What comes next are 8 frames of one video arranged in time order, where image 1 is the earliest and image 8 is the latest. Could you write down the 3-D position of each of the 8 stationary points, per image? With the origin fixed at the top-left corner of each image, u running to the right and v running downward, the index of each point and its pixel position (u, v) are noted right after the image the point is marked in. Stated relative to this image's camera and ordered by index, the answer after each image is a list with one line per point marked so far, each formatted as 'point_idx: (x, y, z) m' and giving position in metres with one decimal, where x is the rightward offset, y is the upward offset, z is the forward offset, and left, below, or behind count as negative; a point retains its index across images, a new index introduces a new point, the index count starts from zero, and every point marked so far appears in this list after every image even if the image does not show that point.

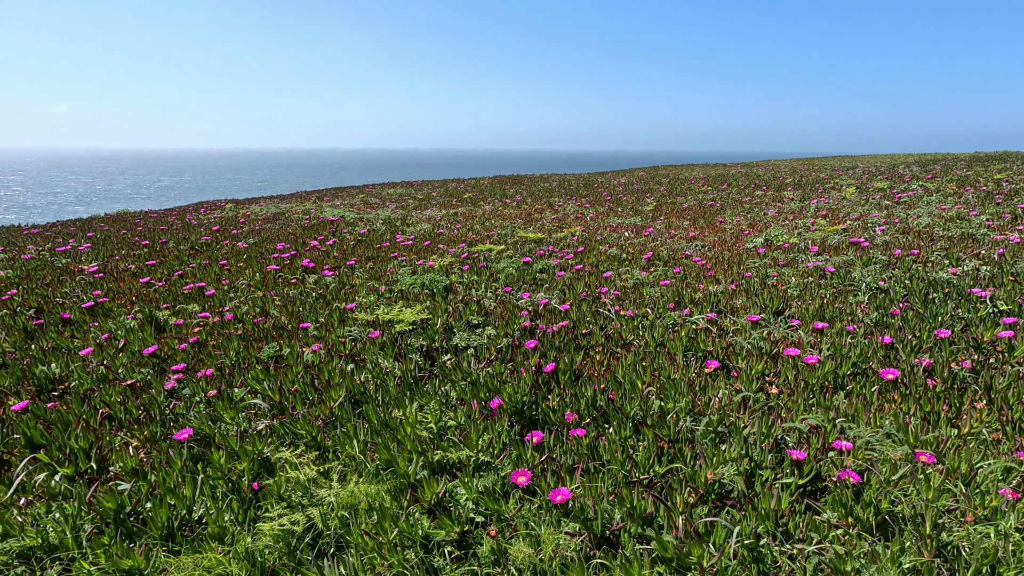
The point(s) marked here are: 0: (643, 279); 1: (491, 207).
0: (+1.3, +0.1, +5.2) m
1: (-0.4, +1.9, +12.0) m
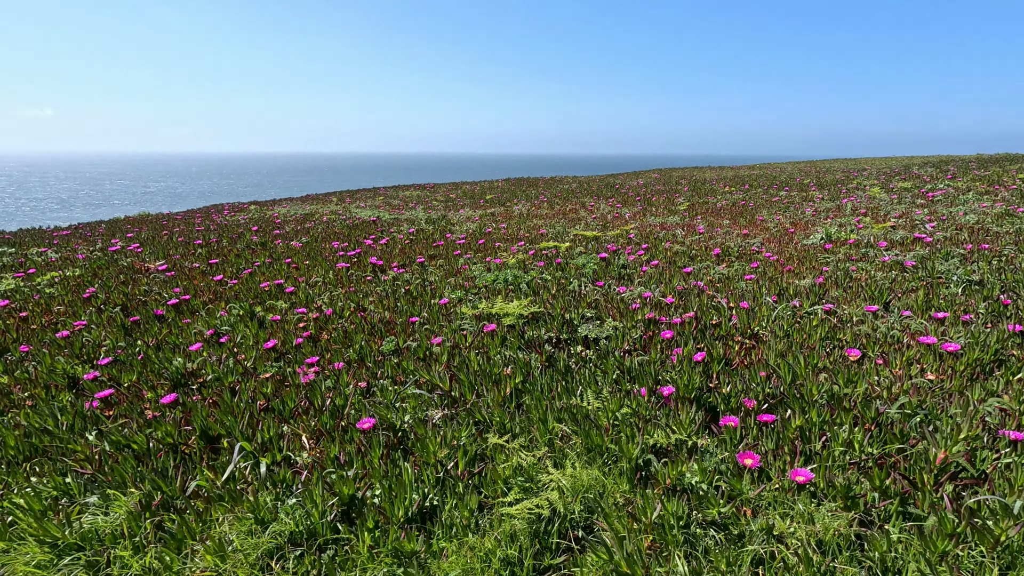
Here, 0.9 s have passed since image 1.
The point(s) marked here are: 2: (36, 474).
0: (+2.1, +0.1, +5.2) m
1: (+0.4, +1.9, +12.0) m
2: (-2.0, -0.8, +2.3) m
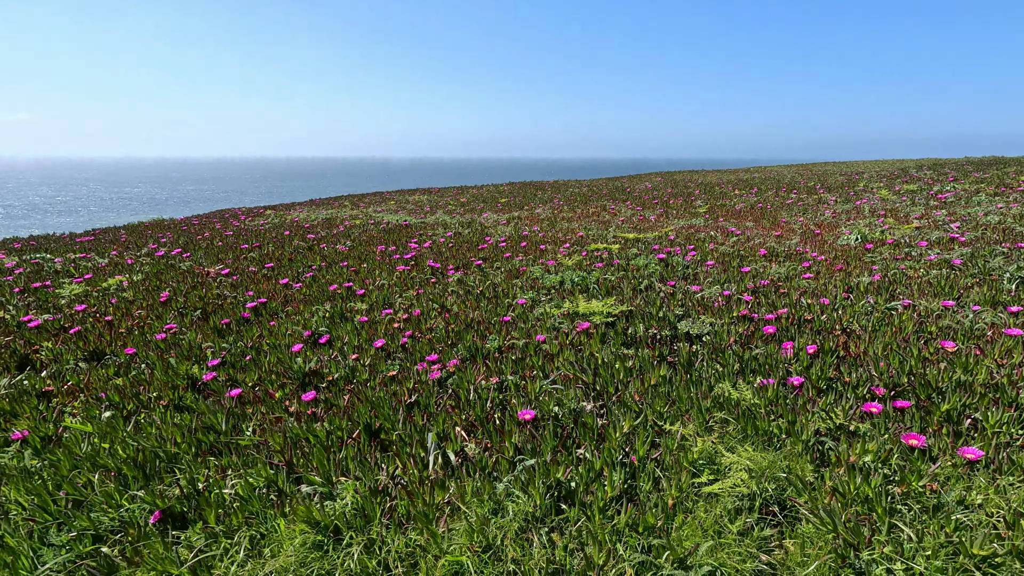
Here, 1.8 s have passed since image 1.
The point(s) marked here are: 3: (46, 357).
0: (+2.8, +0.2, +5.4) m
1: (+0.8, +1.8, +12.2) m
2: (-1.2, -0.8, +2.4) m
3: (-3.4, -0.5, +4.0) m
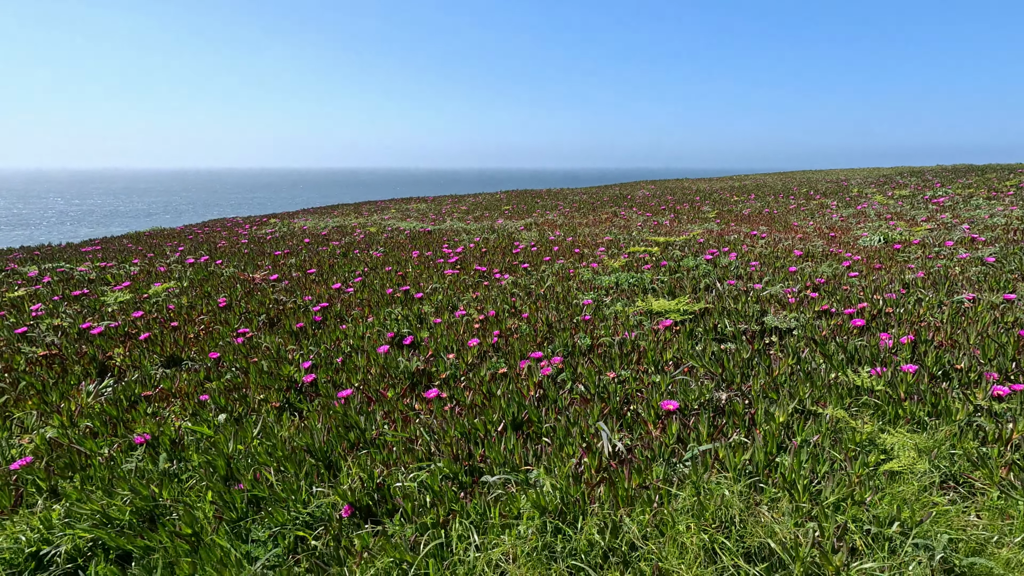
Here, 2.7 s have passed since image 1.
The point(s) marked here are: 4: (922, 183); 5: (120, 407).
0: (+3.4, +0.2, +5.6) m
1: (+1.1, +1.7, +12.3) m
2: (-0.5, -0.8, +2.4) m
3: (-2.8, -0.5, +3.9) m
4: (+12.1, +3.1, +15.8) m
5: (-2.3, -0.7, +3.2) m
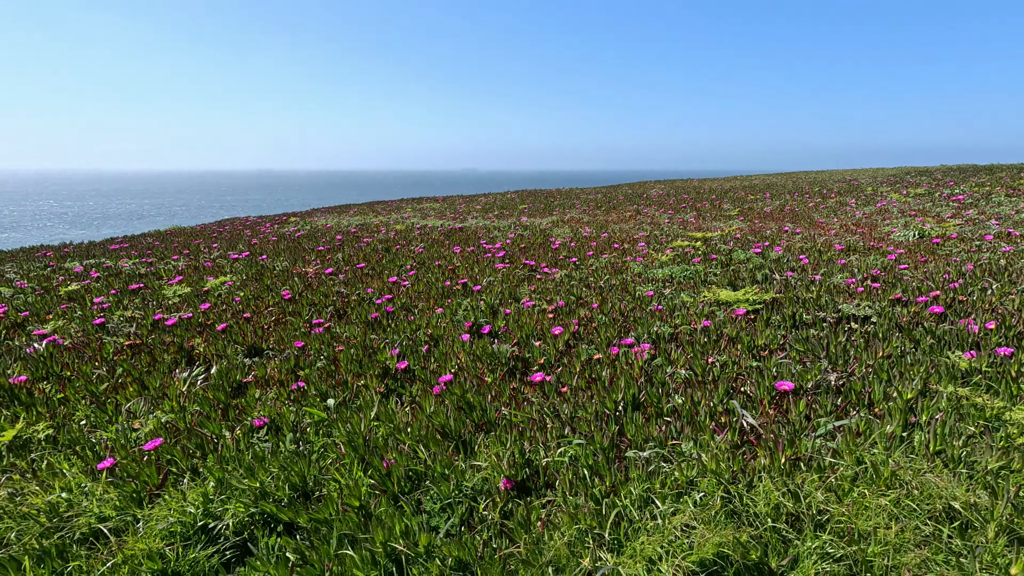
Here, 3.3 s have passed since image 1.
0: (+3.9, +0.3, +5.7) m
1: (+1.6, +1.7, +12.4) m
2: (+0.1, -0.7, +2.4) m
3: (-2.2, -0.5, +3.9) m
4: (+12.6, +3.2, +16.0) m
5: (-1.7, -0.7, +3.2) m
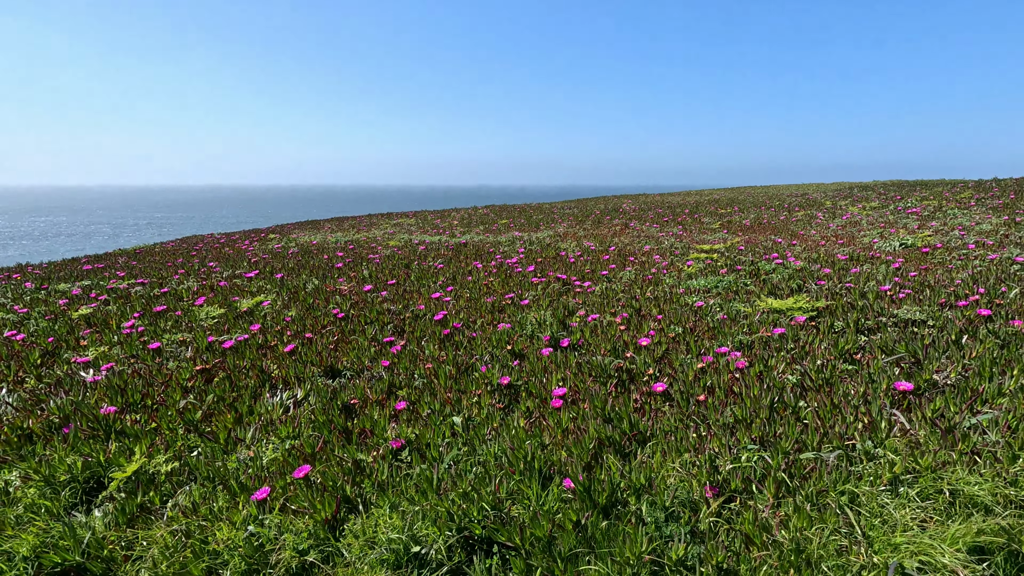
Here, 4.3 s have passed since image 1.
0: (+4.4, +0.2, +6.1) m
1: (+1.4, +1.4, +12.6) m
2: (+0.9, -0.7, +2.5) m
3: (-1.5, -0.6, +3.7) m
4: (+12.0, +3.0, +17.3) m
5: (-1.0, -0.8, +3.1) m
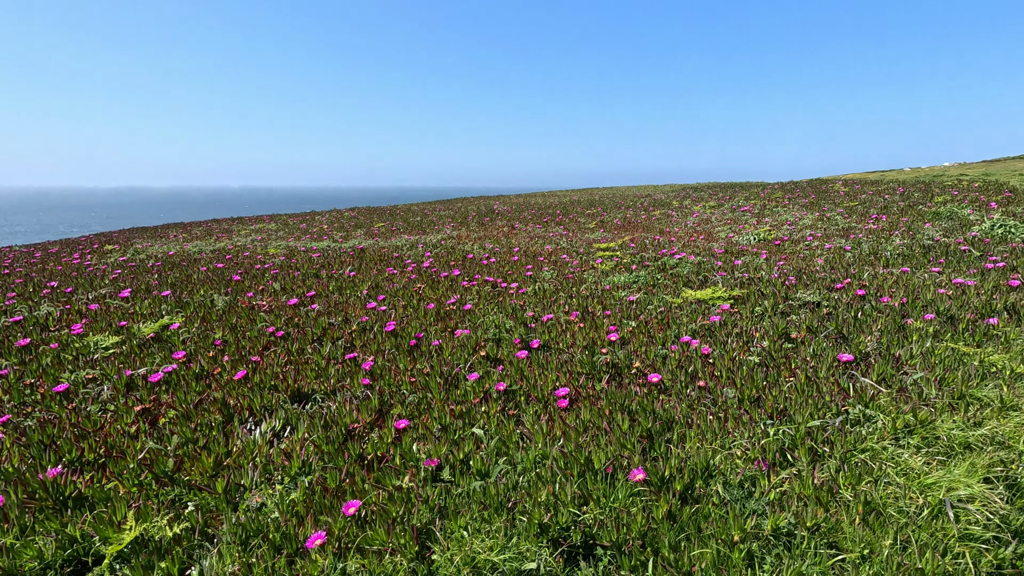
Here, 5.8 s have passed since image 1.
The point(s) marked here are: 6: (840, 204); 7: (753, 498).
0: (+3.4, +0.4, +7.2) m
1: (-1.3, +1.4, +12.6) m
2: (+1.1, -0.7, +2.7) m
3: (-1.5, -0.7, +3.3) m
4: (+7.6, +3.4, +20.0) m
5: (-0.9, -0.8, +2.8) m
6: (+8.5, +2.2, +13.9) m
7: (+1.0, -0.9, +2.2) m
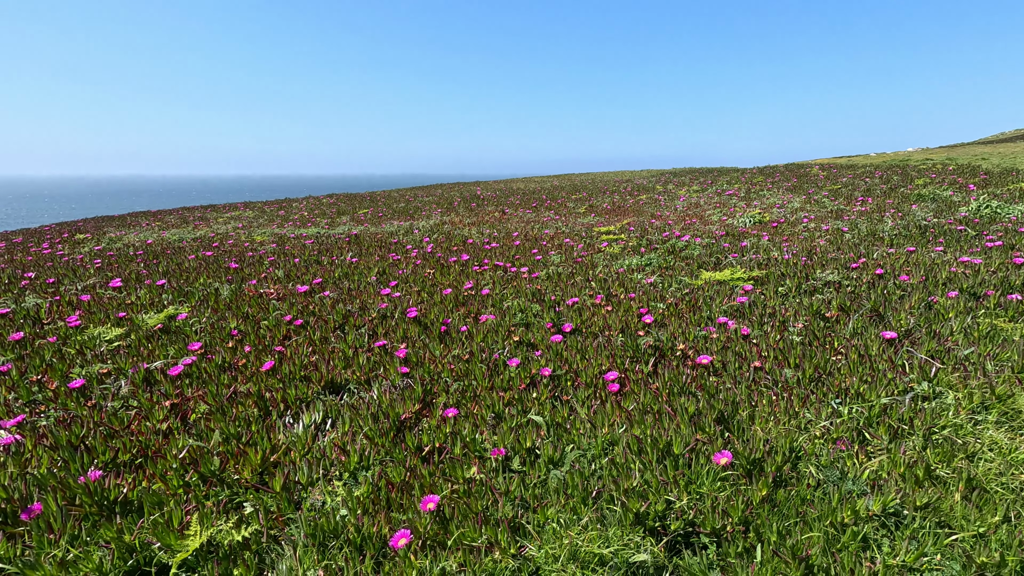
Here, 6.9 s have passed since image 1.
0: (+3.5, +0.6, +7.2) m
1: (-1.5, +1.7, +12.4) m
2: (+1.4, -0.6, +2.7) m
3: (-1.3, -0.6, +3.1) m
4: (+6.9, +4.0, +20.1) m
5: (-0.6, -0.8, +2.7) m
6: (+8.2, +2.6, +14.1) m
7: (+1.3, -0.8, +2.1) m
